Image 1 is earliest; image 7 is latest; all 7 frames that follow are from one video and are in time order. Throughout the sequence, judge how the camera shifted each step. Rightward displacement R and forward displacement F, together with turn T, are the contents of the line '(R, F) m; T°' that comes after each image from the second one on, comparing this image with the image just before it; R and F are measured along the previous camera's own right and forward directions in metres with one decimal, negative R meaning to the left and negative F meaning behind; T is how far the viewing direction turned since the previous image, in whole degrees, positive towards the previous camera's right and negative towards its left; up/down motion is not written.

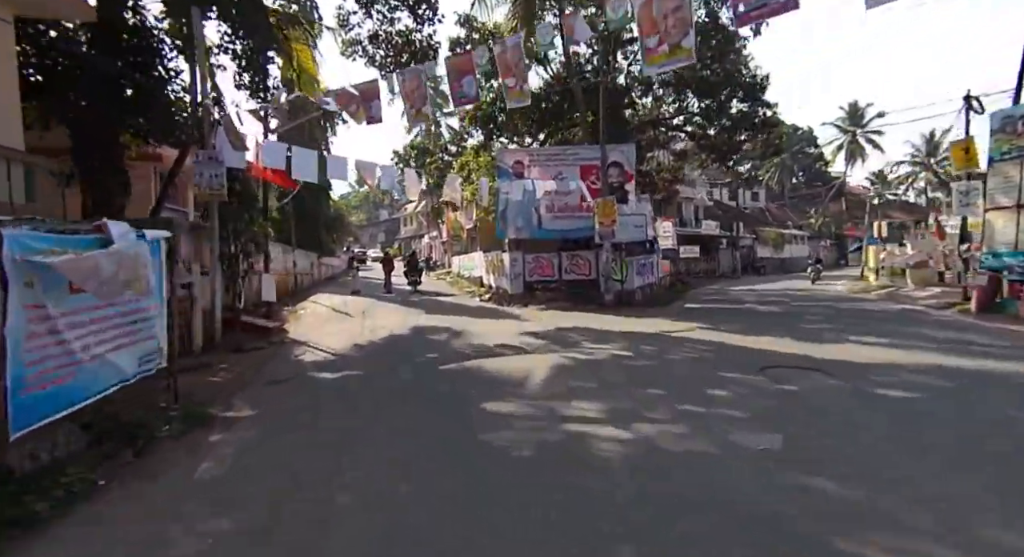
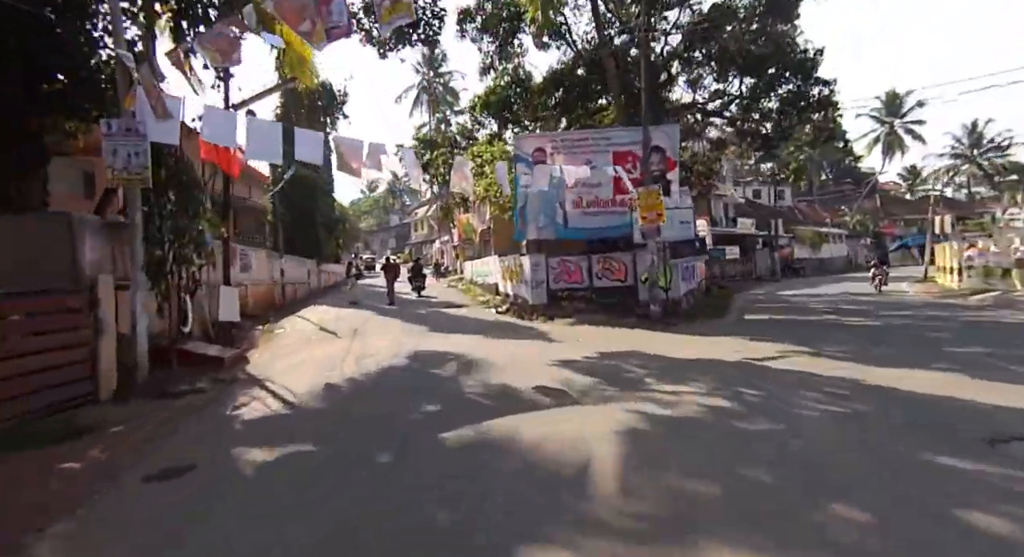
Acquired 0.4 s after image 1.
(-0.3, +2.8) m; -1°
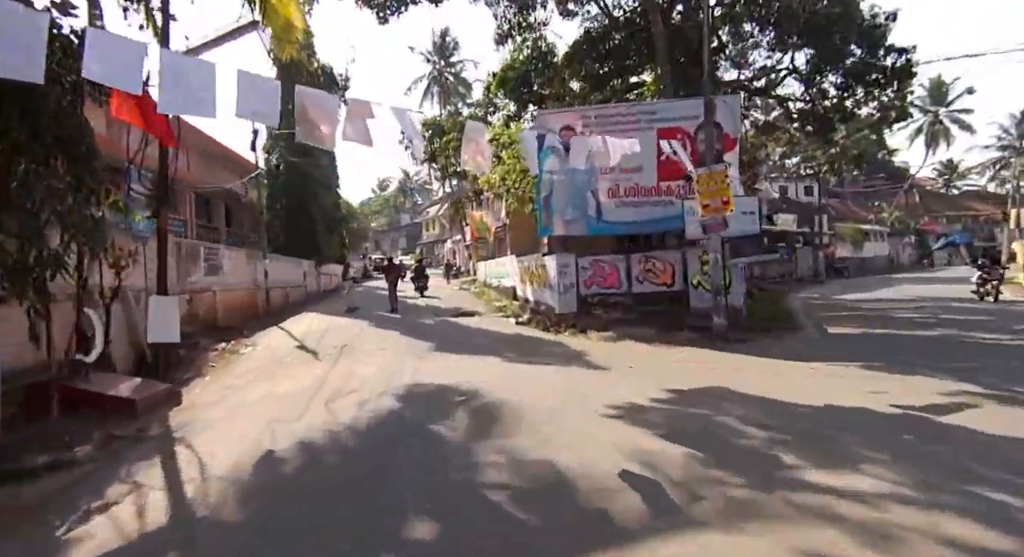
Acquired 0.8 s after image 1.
(-0.3, +2.7) m; -1°
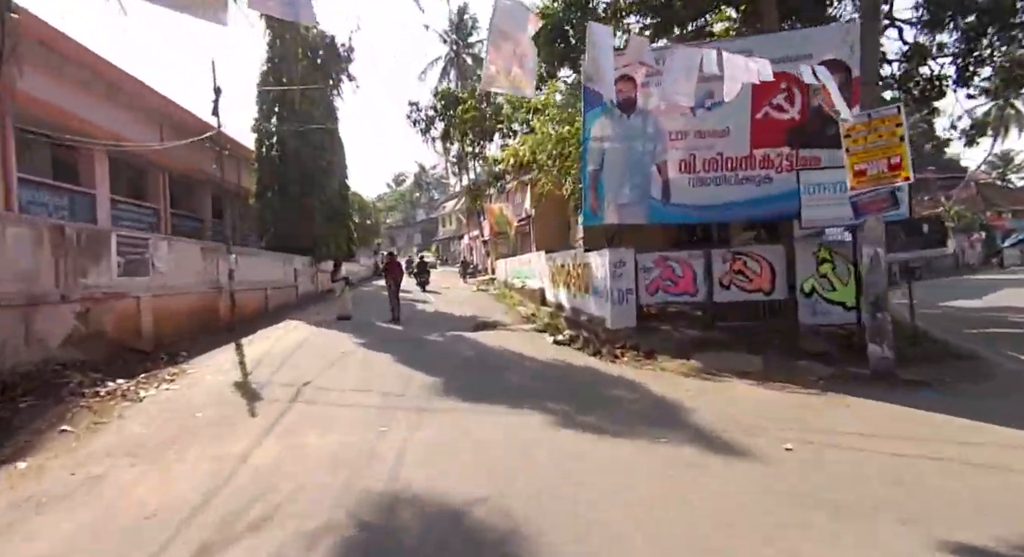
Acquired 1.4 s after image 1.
(-0.4, +3.6) m; -2°
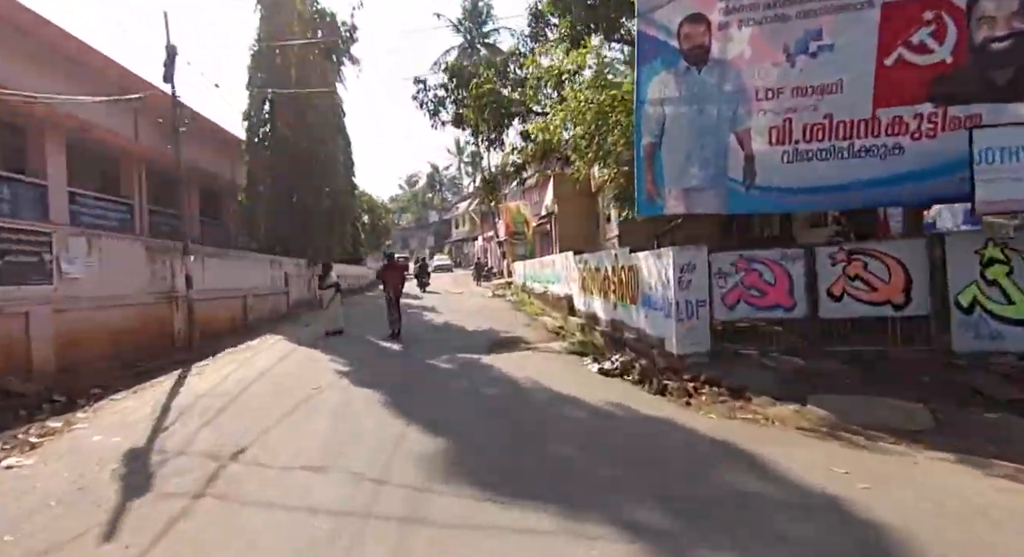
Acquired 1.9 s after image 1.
(-0.3, +2.6) m; -1°
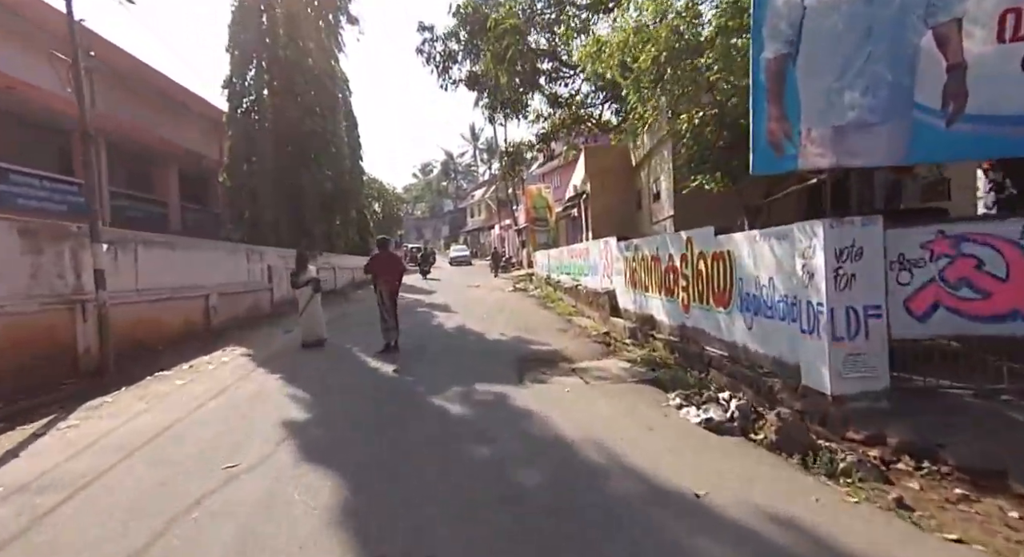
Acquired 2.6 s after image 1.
(-0.3, +3.0) m; -2°
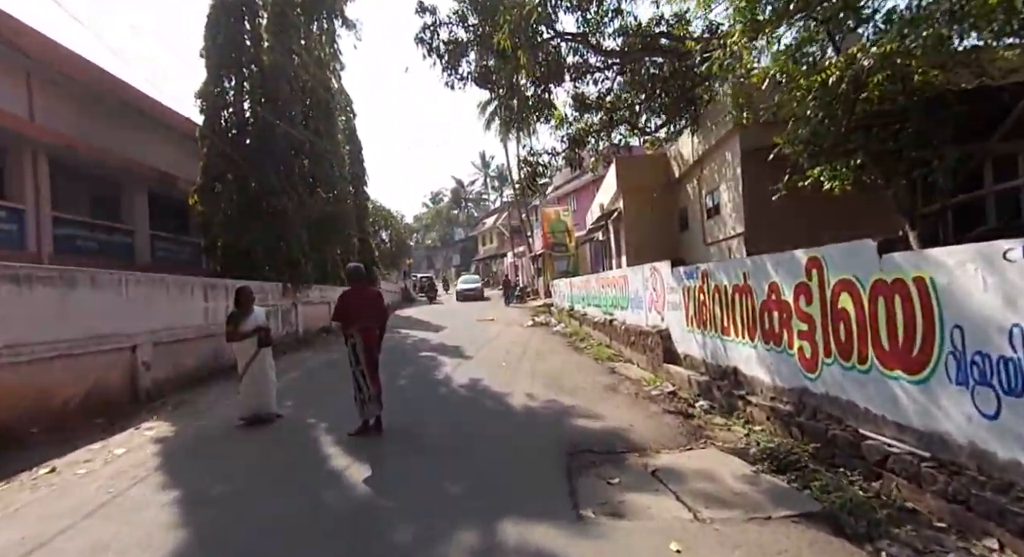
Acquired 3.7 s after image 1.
(-0.3, +2.9) m; -1°
